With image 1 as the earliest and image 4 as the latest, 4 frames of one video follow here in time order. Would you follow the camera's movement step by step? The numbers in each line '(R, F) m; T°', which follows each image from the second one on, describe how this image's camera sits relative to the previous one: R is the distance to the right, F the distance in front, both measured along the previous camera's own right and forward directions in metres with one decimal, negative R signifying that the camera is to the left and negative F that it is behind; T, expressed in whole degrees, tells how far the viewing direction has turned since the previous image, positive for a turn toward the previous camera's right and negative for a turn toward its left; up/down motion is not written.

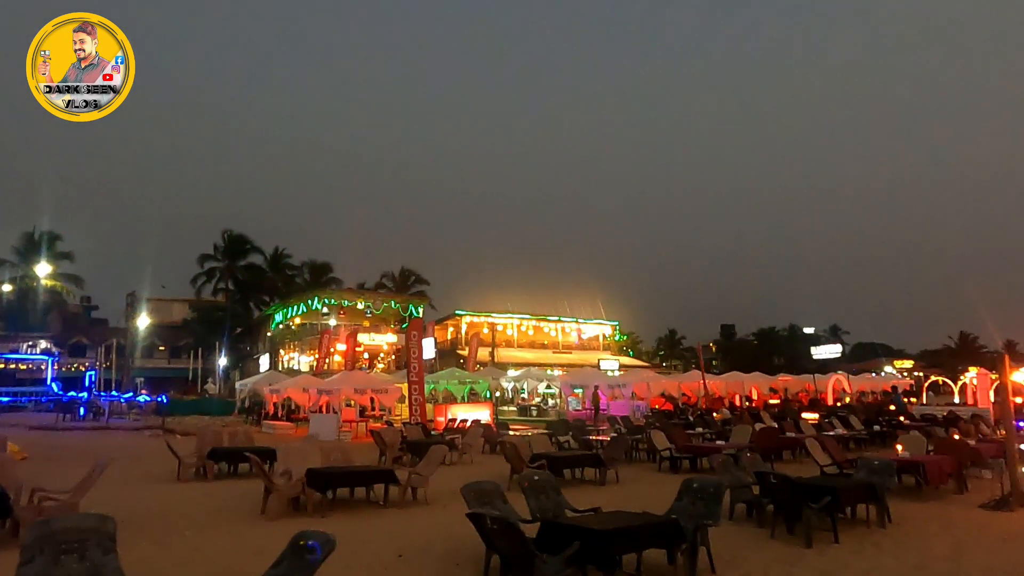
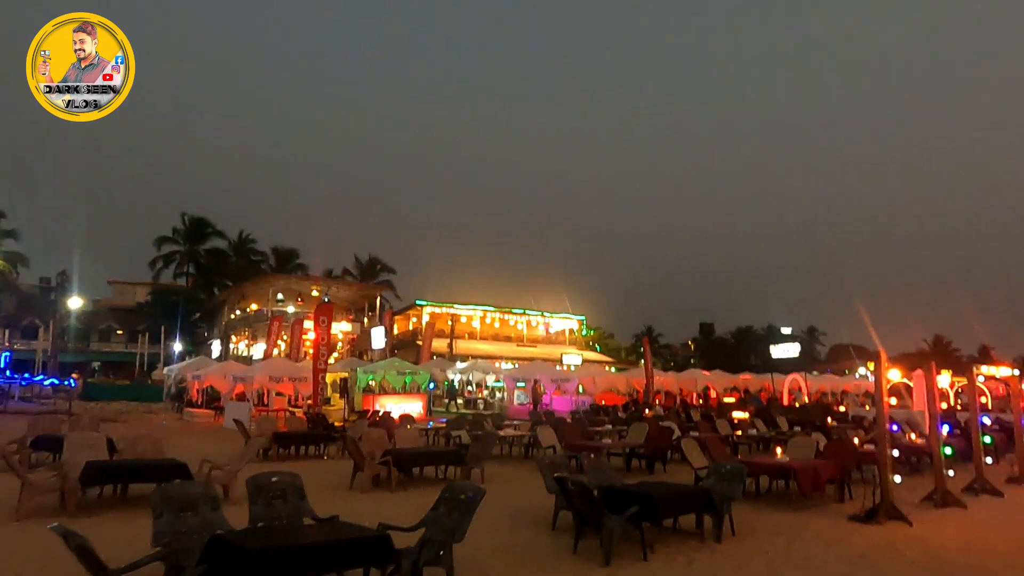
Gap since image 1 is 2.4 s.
(+2.4, +1.2) m; +1°
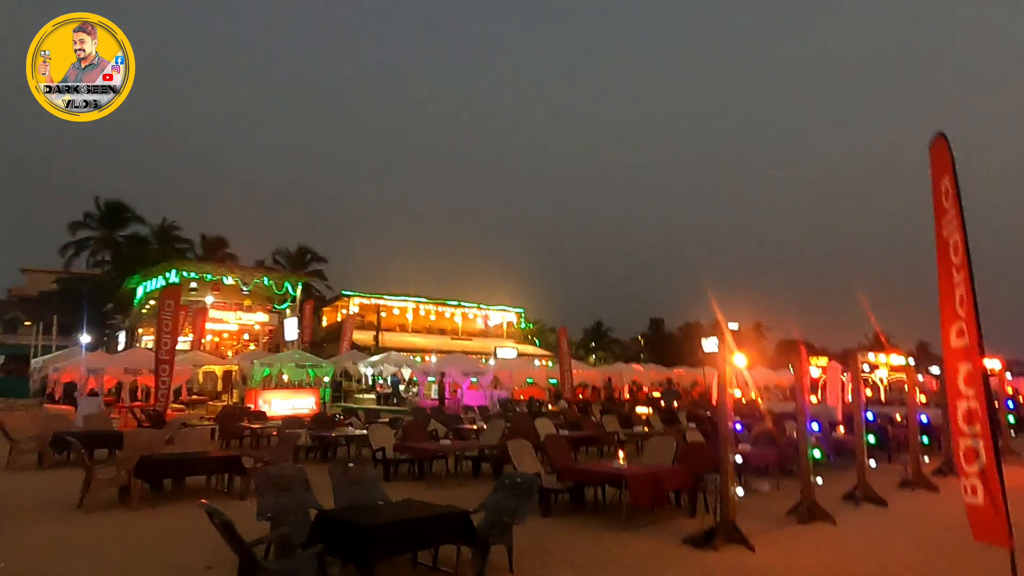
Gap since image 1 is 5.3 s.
(+2.4, +2.2) m; +4°
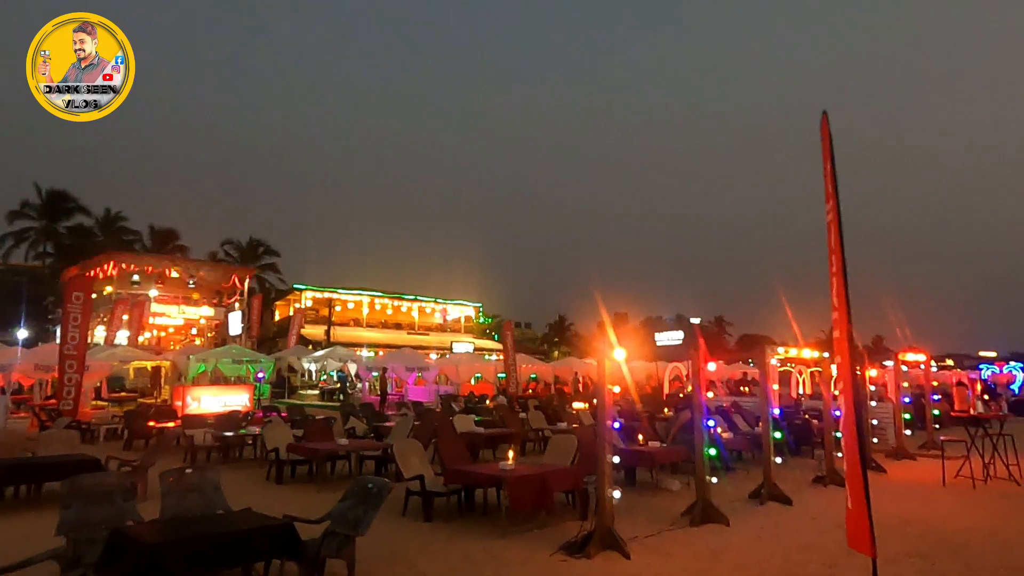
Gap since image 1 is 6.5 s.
(+1.1, +0.6) m; +3°
